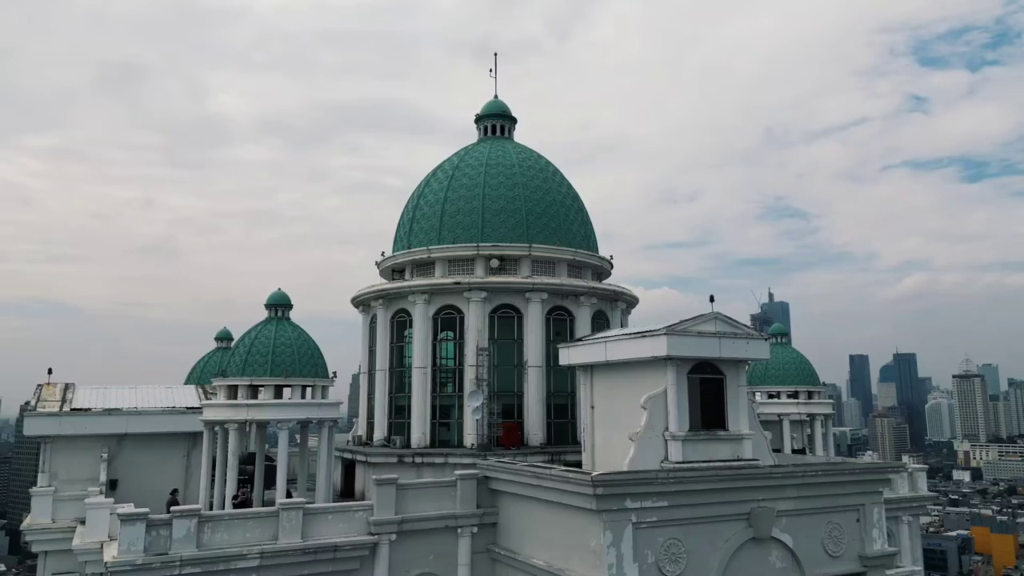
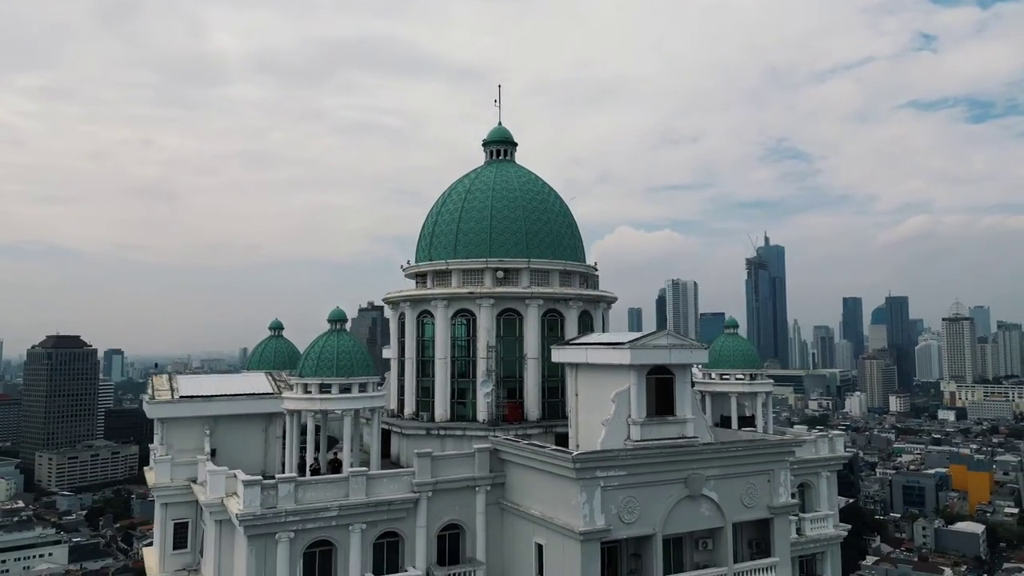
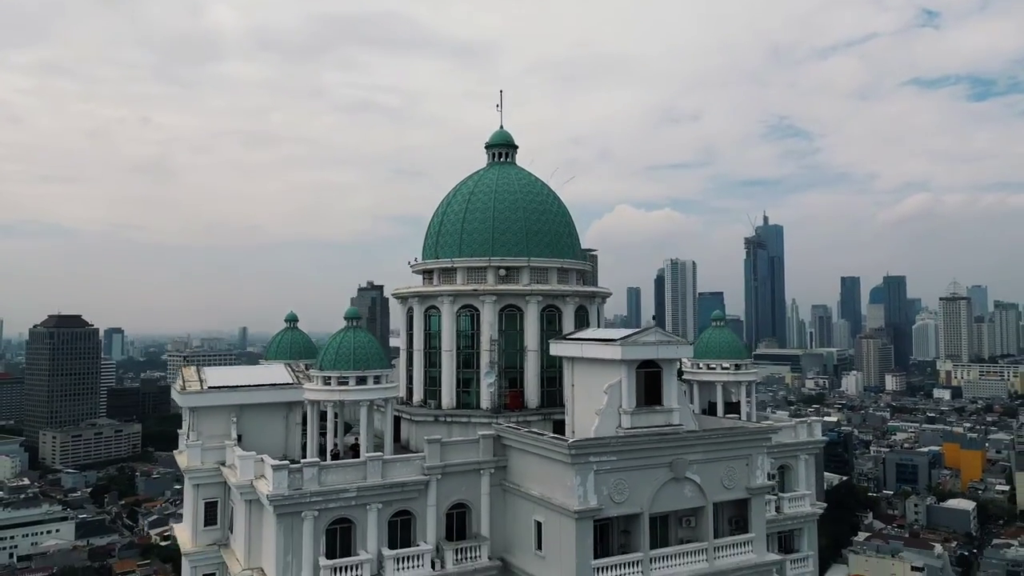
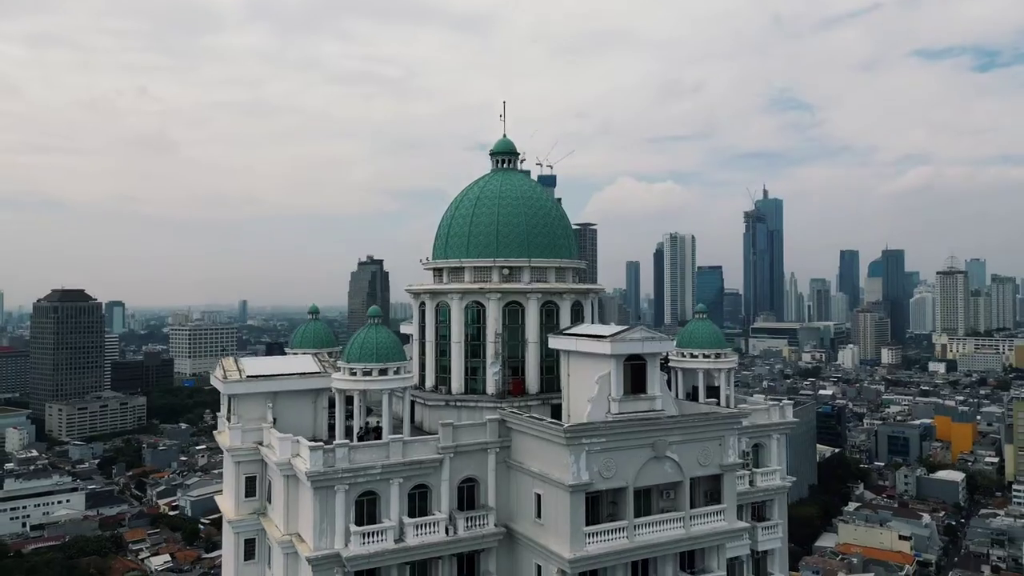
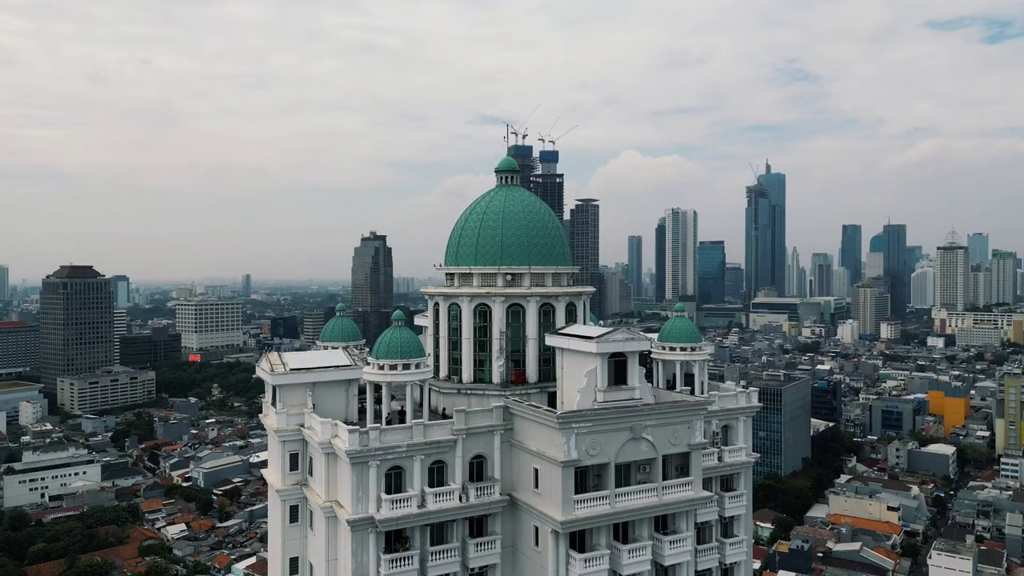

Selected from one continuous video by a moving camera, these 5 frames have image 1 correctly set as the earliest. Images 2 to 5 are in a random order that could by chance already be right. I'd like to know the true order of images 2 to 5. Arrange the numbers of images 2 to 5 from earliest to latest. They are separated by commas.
2, 3, 4, 5
